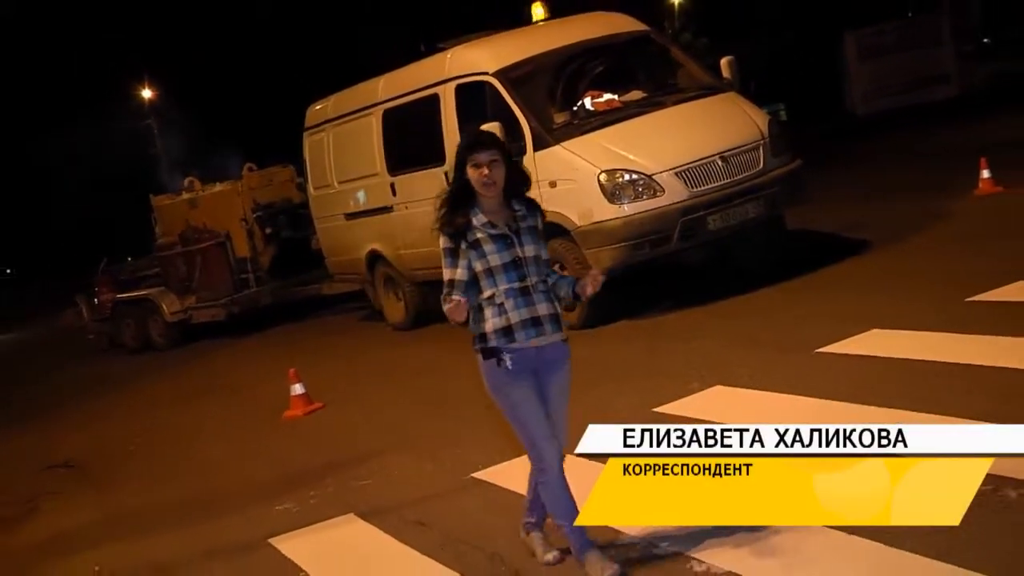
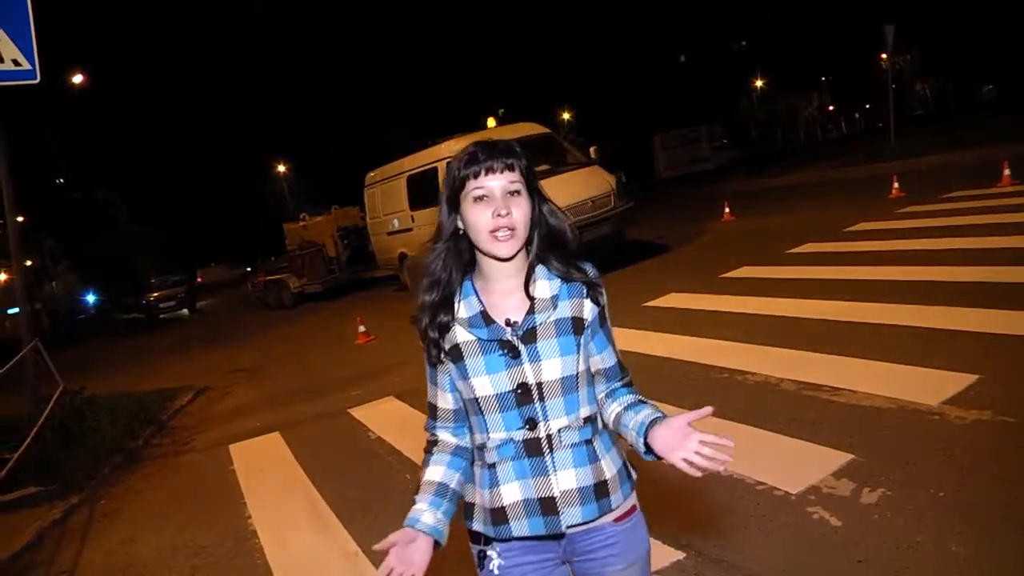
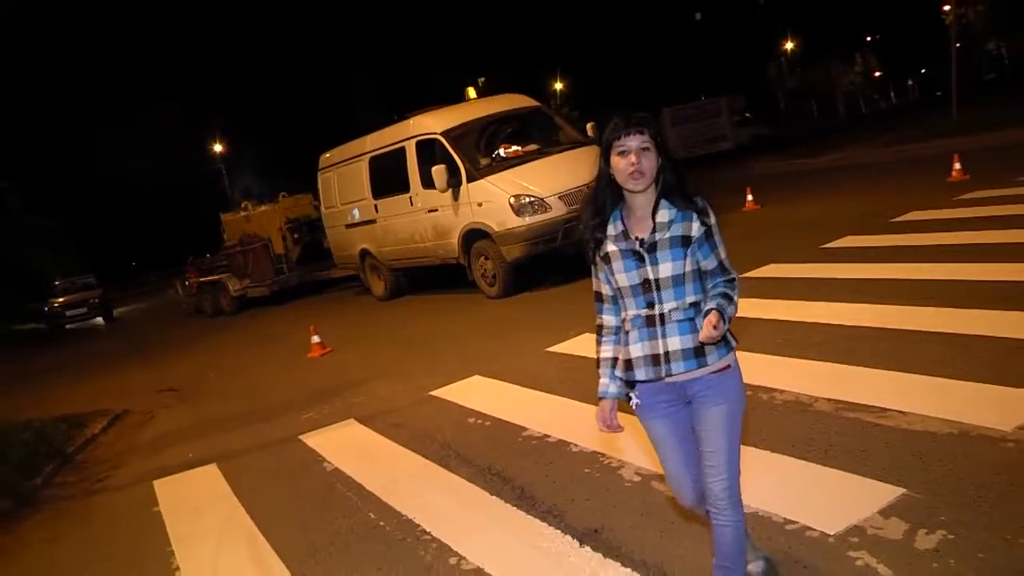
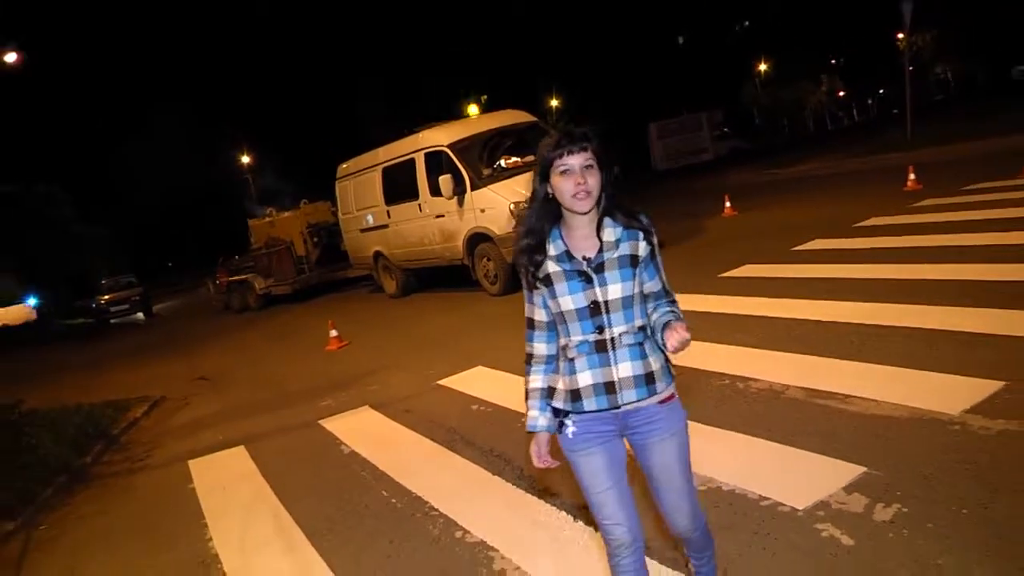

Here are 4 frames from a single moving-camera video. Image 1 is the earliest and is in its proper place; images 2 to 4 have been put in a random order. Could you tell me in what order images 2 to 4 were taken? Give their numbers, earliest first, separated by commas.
3, 4, 2
